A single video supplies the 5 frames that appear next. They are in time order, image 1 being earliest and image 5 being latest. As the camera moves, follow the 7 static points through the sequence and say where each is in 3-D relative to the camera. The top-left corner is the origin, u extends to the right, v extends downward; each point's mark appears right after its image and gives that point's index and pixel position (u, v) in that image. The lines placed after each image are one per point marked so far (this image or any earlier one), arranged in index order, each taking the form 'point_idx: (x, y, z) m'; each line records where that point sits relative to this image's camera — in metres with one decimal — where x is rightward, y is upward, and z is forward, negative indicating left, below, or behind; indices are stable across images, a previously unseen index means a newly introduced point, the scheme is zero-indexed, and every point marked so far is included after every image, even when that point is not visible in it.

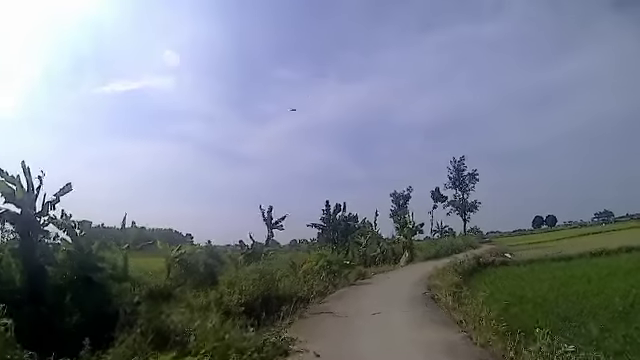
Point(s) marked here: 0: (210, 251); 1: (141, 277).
0: (-3.8, -2.4, +17.3) m
1: (-5.1, -2.8, +14.9) m
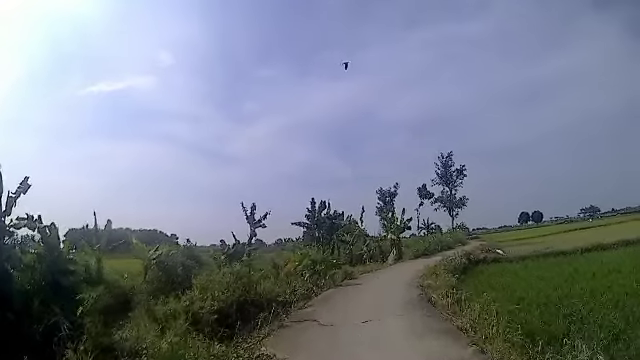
0: (-4.2, -2.3, +16.5) m
1: (-5.5, -2.7, +14.0) m
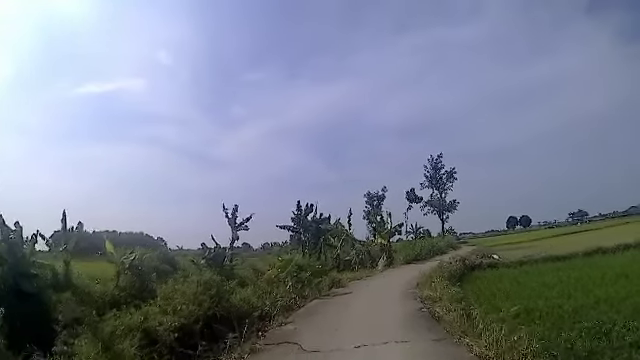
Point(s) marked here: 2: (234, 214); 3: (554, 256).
0: (-4.7, -2.3, +15.4) m
1: (-5.9, -2.6, +12.9) m
2: (-3.1, -1.2, +18.8) m
3: (+8.9, -2.9, +19.8) m
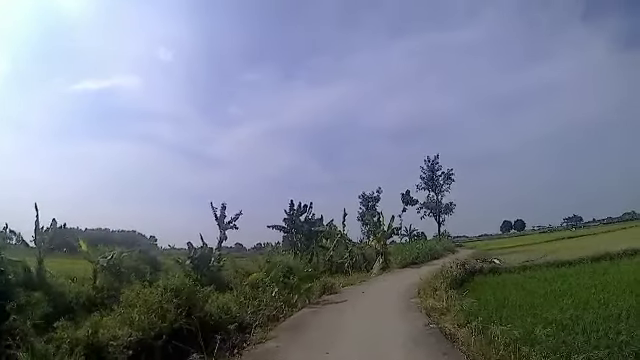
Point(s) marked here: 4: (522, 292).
0: (-4.9, -2.1, +14.5) m
1: (-6.1, -2.5, +12.0) m
2: (-3.3, -1.1, +17.9) m
3: (+8.6, -3.0, +19.0) m
4: (+4.8, -2.7, +12.5) m
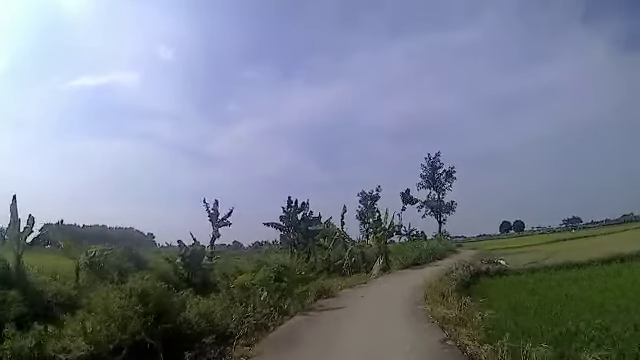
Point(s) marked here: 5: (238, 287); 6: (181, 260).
0: (-5.0, -1.9, +13.7) m
1: (-6.2, -2.3, +11.2) m
2: (-3.4, -1.0, +17.1) m
3: (+8.5, -2.9, +18.3) m
4: (+4.7, -2.6, +11.7) m
5: (-1.8, -2.5, +12.5) m
6: (-3.6, -2.1, +13.4) m
